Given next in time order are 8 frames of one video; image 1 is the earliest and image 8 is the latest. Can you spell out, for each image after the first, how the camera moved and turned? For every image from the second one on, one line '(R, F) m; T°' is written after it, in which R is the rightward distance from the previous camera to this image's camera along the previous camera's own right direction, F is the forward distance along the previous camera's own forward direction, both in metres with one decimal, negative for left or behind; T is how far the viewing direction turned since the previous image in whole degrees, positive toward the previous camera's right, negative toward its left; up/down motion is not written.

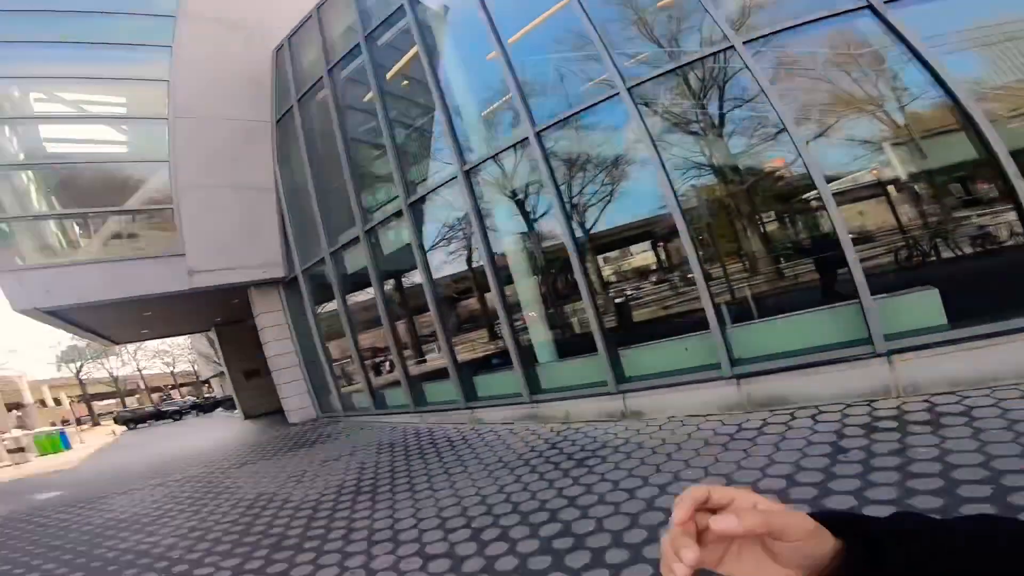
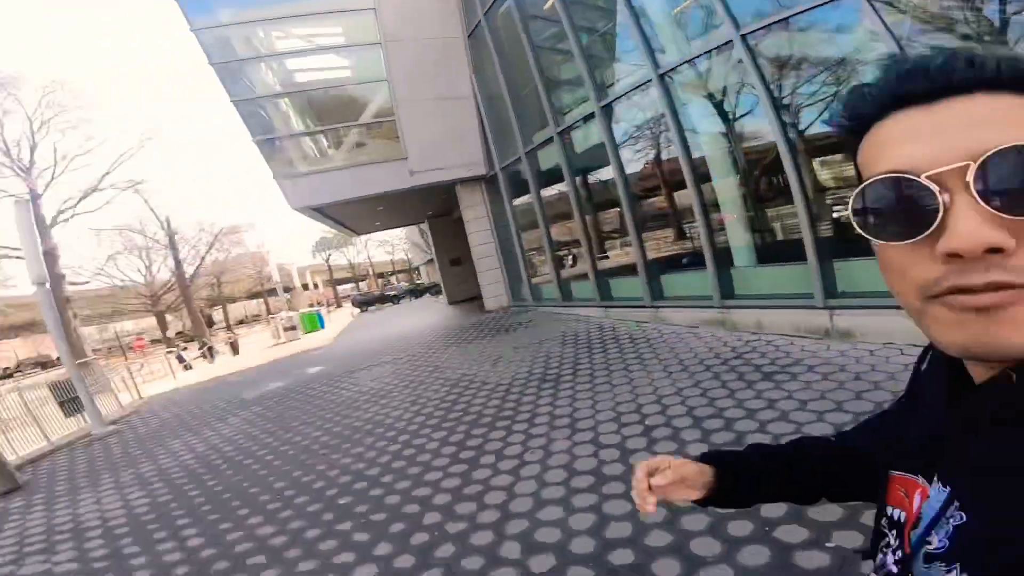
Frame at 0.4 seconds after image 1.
(0.0, -0.1) m; -20°
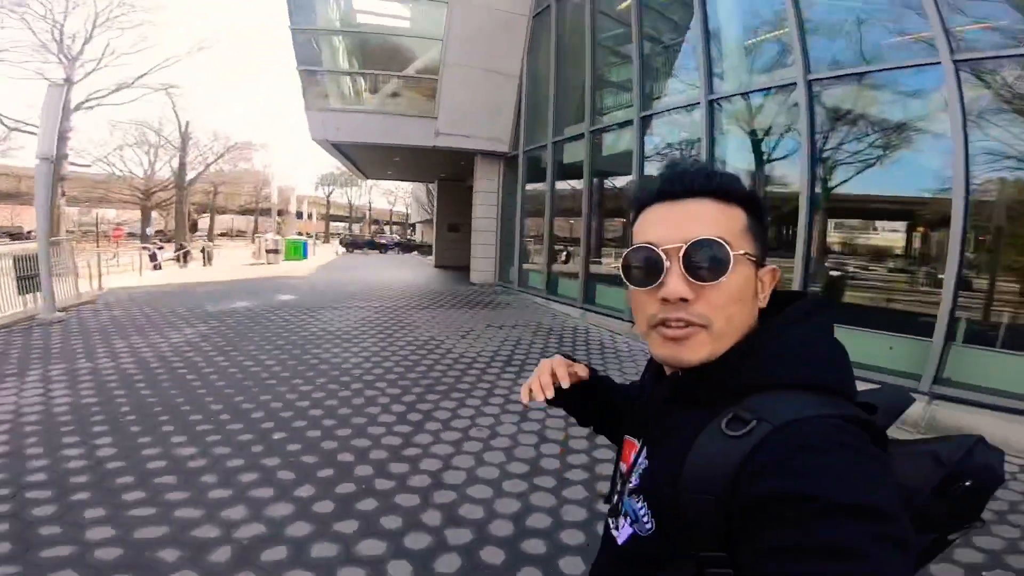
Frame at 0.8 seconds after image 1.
(+0.1, +0.2) m; +1°
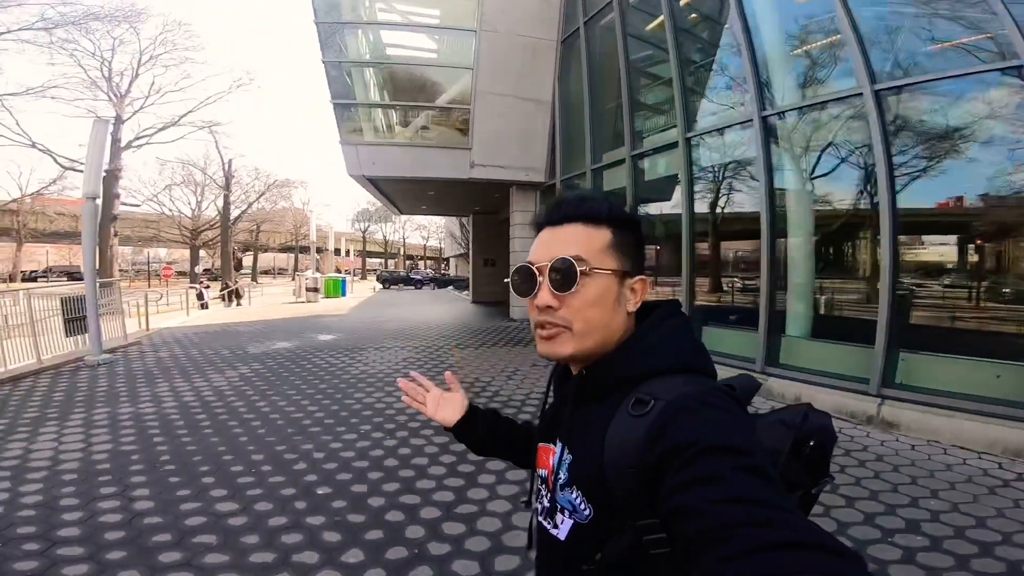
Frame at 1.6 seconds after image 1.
(-0.2, +0.3) m; -3°
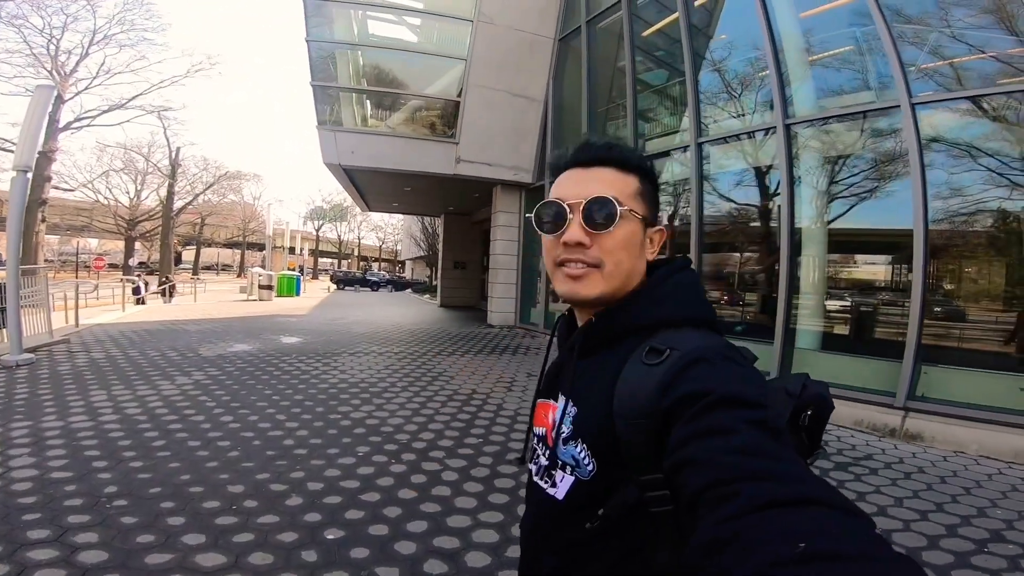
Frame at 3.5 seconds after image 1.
(-0.5, +0.6) m; +5°
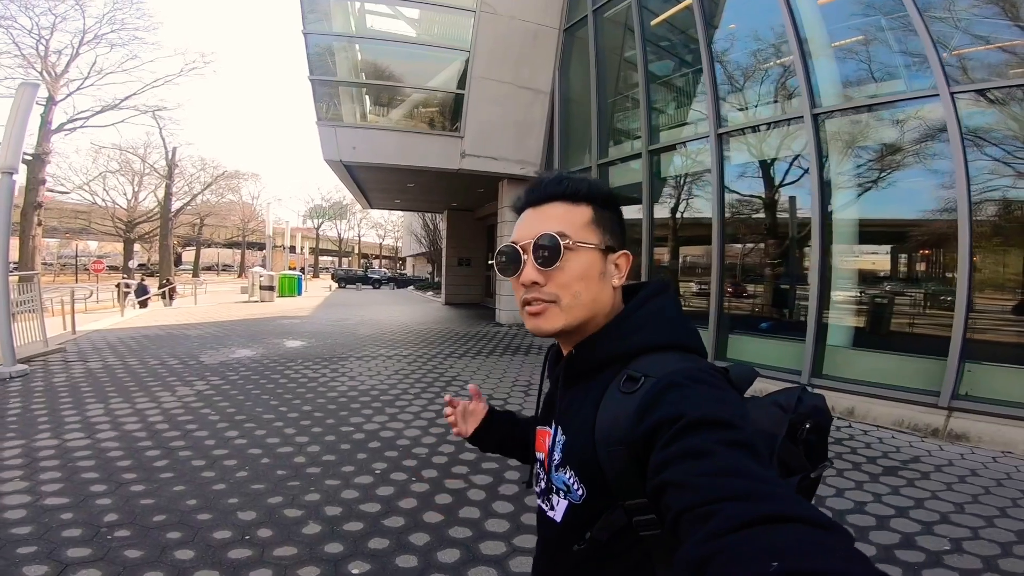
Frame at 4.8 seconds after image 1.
(-0.2, +0.3) m; 0°
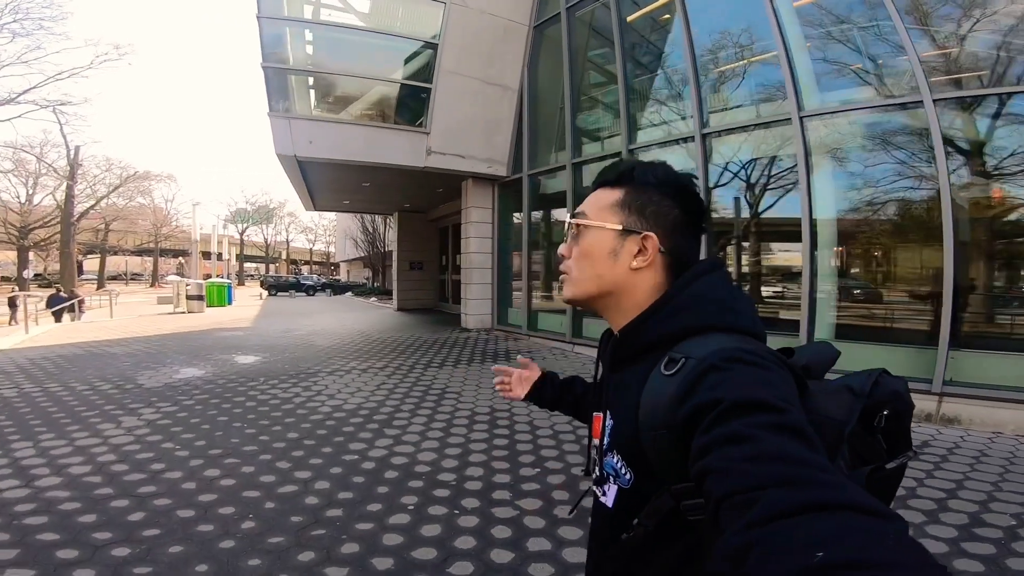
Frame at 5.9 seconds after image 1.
(-0.6, +0.4) m; +7°
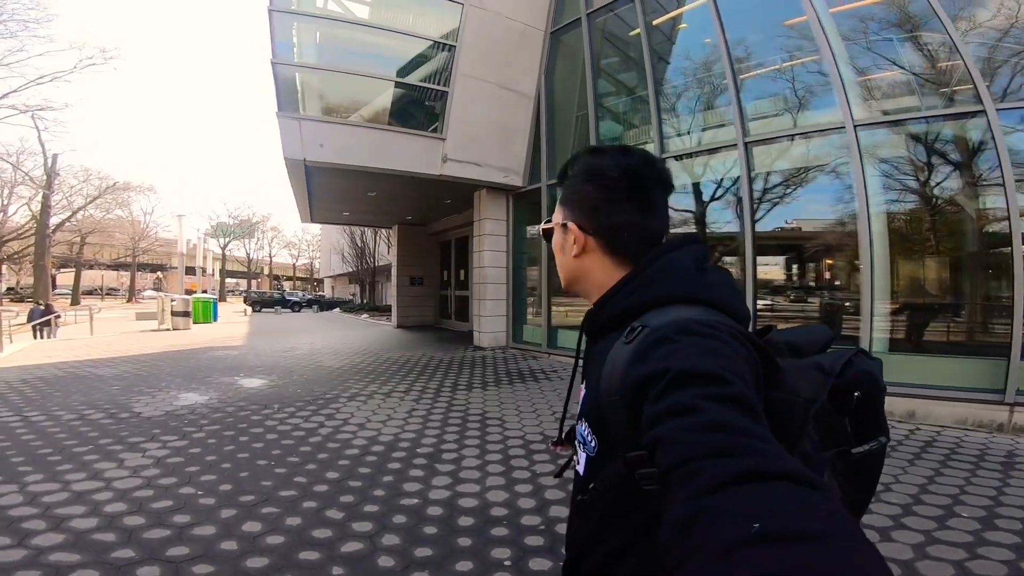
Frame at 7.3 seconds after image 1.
(-0.6, +0.5) m; +2°
